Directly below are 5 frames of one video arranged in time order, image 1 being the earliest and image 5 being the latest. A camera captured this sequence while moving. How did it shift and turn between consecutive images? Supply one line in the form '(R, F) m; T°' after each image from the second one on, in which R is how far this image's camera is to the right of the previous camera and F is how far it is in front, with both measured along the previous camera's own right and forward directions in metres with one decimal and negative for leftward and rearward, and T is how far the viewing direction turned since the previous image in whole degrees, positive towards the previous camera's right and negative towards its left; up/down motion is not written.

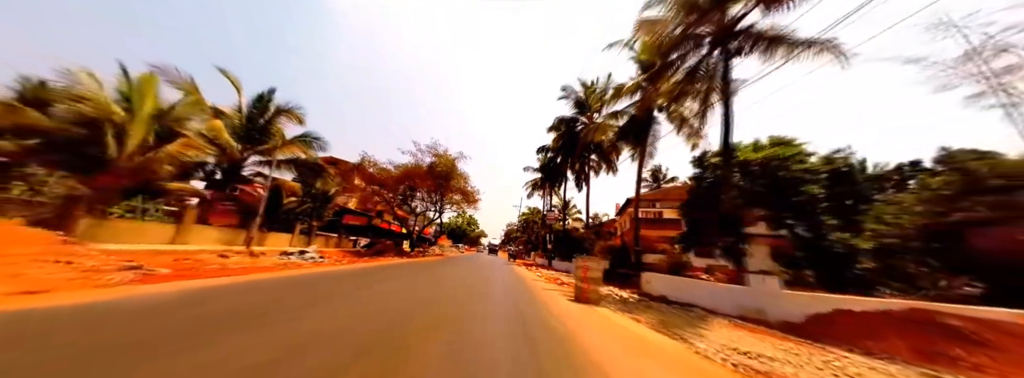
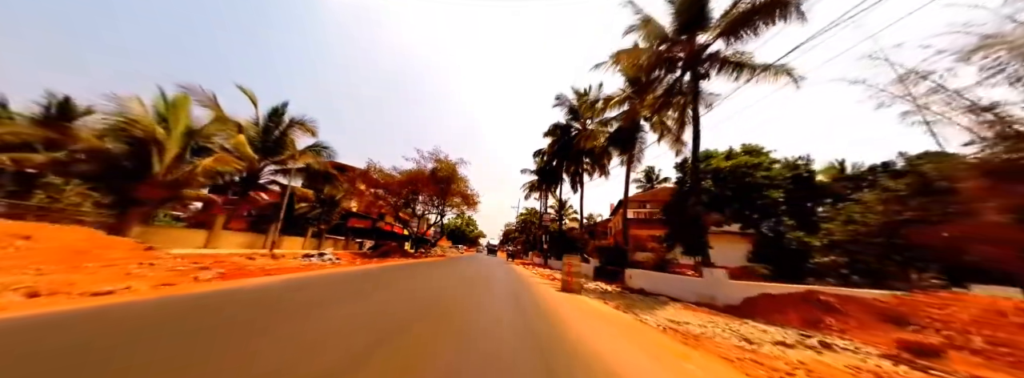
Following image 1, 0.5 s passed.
(0.0, -1.5) m; 0°
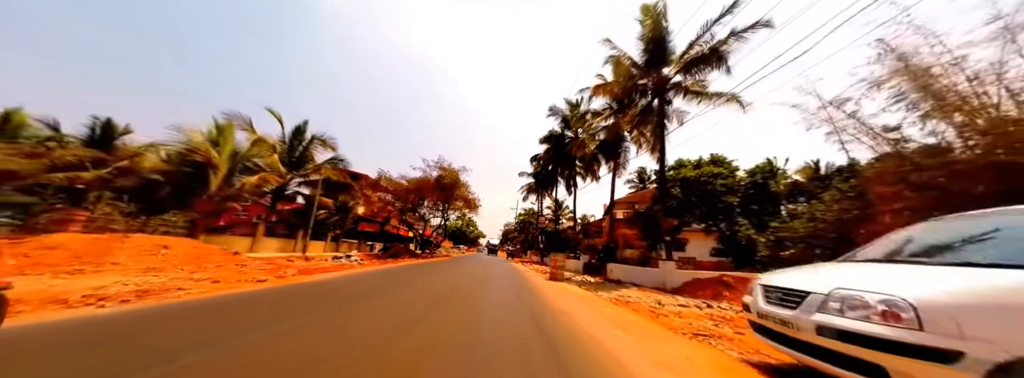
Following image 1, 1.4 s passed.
(0.0, -2.5) m; 0°
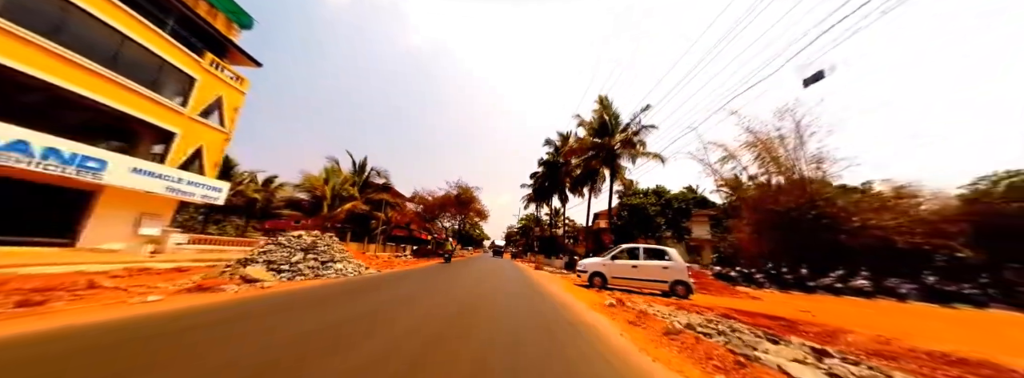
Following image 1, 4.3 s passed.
(0.0, -8.4) m; -1°
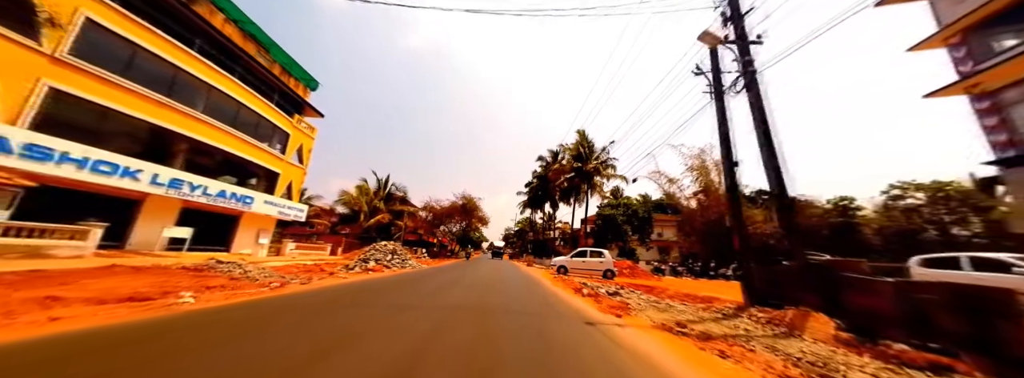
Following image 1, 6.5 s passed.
(0.0, -6.3) m; +1°
